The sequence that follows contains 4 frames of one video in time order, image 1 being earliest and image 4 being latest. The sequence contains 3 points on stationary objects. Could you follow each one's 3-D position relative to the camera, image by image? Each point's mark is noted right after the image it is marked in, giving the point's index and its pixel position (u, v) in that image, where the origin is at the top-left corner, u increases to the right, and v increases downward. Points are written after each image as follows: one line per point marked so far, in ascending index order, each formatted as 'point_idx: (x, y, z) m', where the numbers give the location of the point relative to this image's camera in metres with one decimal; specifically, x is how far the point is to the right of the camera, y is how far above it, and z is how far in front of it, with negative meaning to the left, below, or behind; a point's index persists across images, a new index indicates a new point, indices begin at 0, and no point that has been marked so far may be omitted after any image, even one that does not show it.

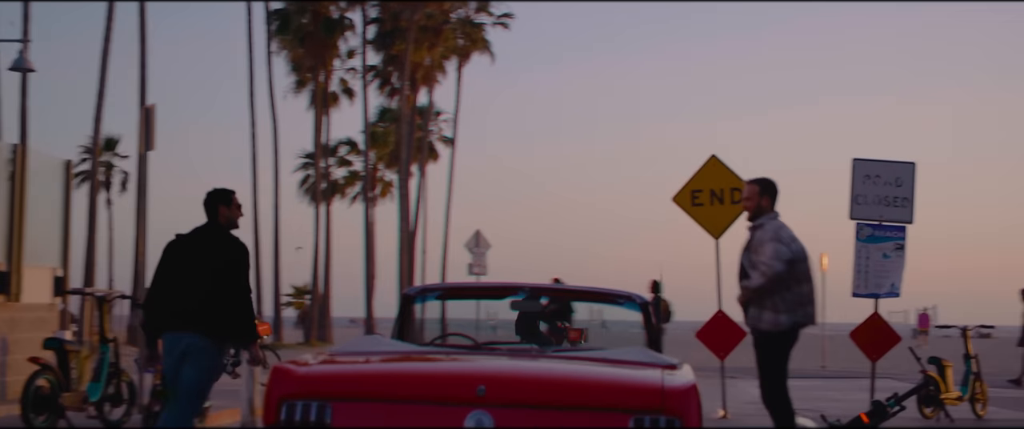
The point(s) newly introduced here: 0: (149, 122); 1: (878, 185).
0: (-4.1, +1.0, +16.2) m
1: (+5.1, +0.4, +19.8) m
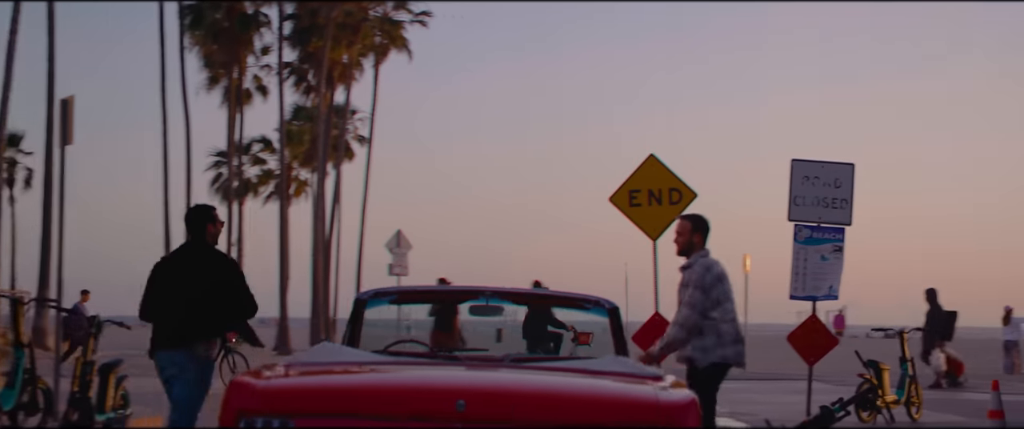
0: (-4.8, +1.1, +15.3) m
1: (+4.2, +0.4, +19.5) m
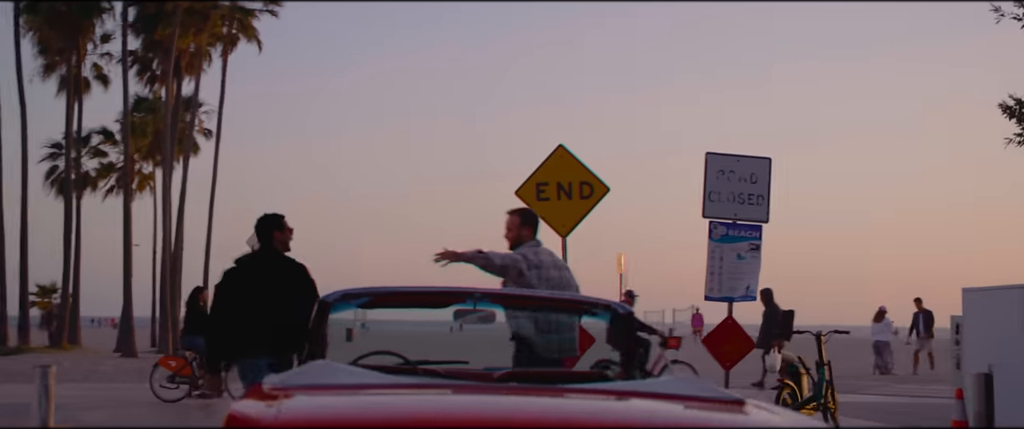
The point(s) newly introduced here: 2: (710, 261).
0: (-5.5, +1.2, +13.4) m
1: (+2.9, +0.4, +18.5) m
2: (+2.6, -0.6, +18.3) m
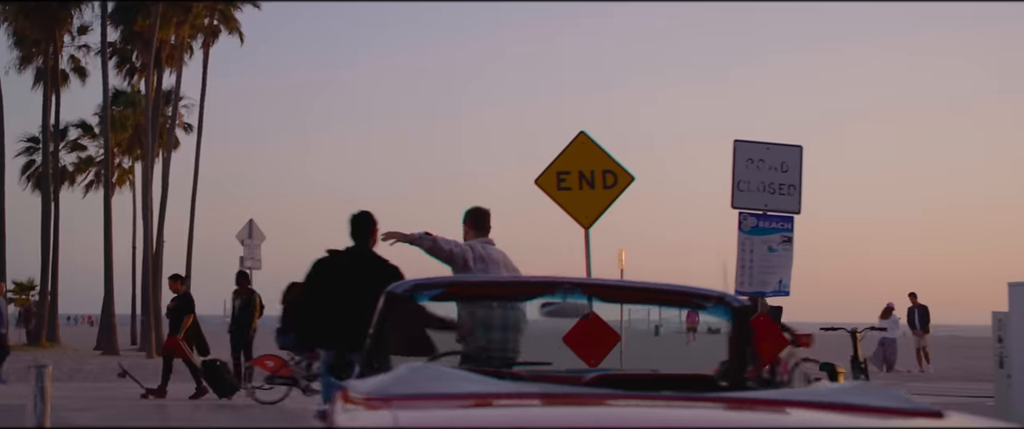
0: (-5.2, +1.3, +12.2) m
1: (+3.1, +0.5, +17.5) m
2: (+2.8, -0.5, +17.4) m
